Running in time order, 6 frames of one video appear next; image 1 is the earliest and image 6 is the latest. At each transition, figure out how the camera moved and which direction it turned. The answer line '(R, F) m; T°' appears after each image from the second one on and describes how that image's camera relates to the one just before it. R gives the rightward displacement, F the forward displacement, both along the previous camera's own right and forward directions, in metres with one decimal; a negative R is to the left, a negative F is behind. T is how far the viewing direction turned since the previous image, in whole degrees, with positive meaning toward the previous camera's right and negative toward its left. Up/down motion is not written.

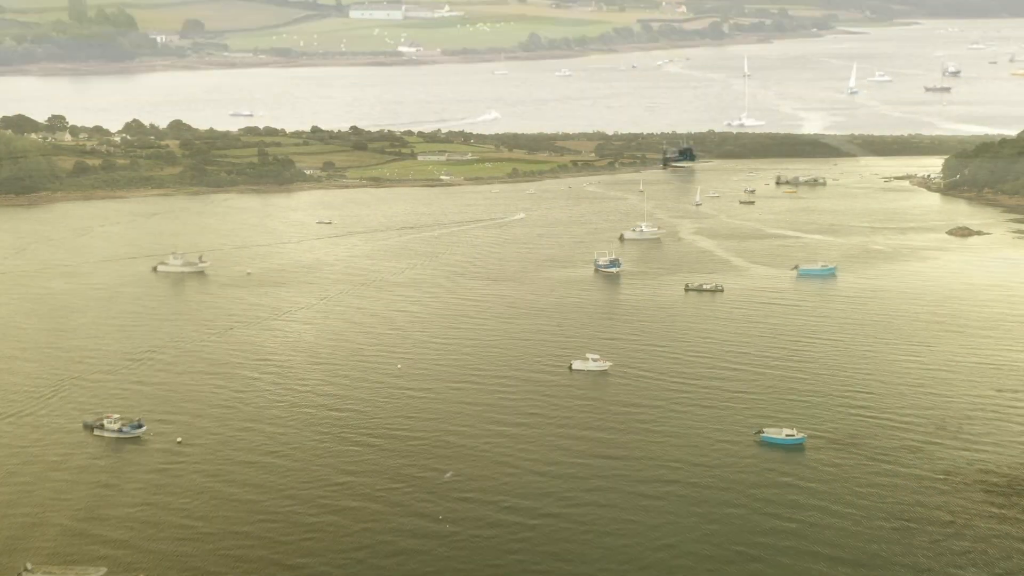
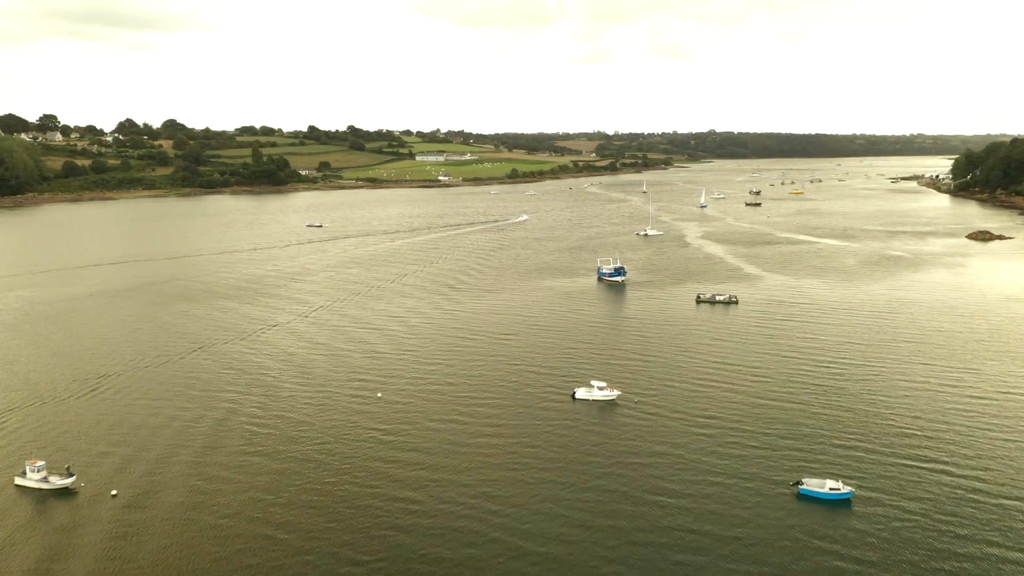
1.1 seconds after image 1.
(+0.1, +2.3) m; 0°
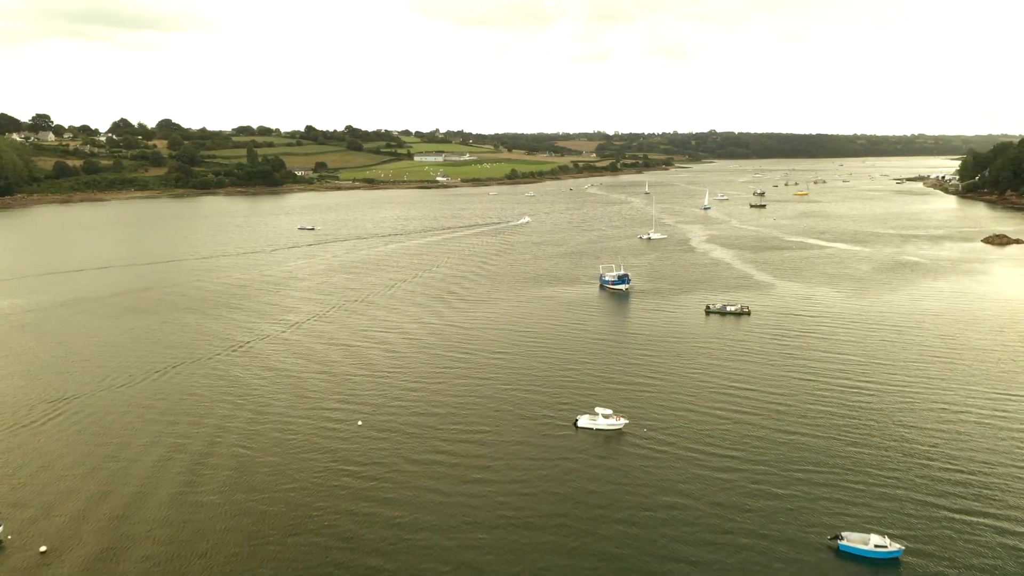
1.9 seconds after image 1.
(+0.1, +1.8) m; 0°
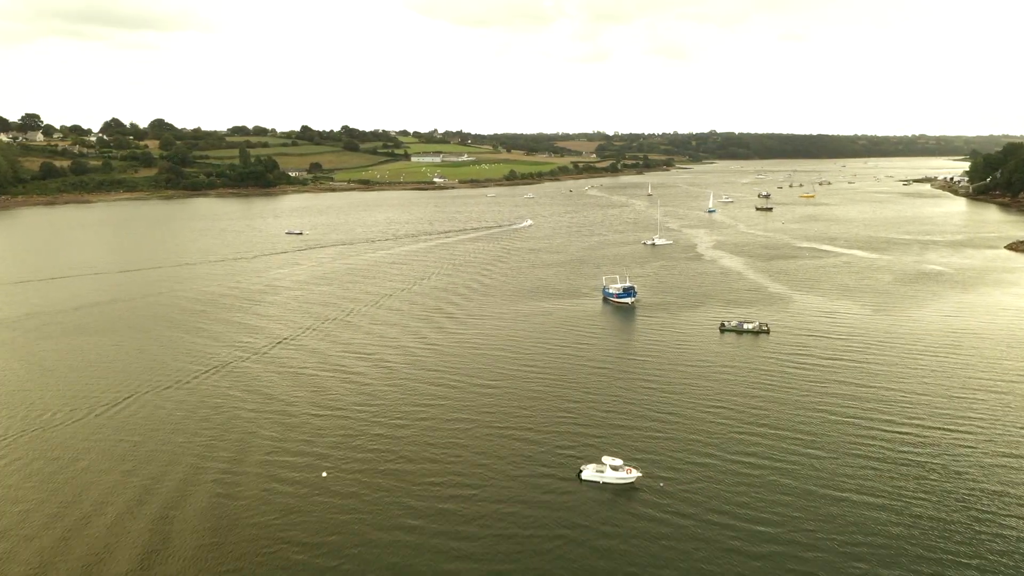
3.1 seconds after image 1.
(+0.1, +2.4) m; 0°
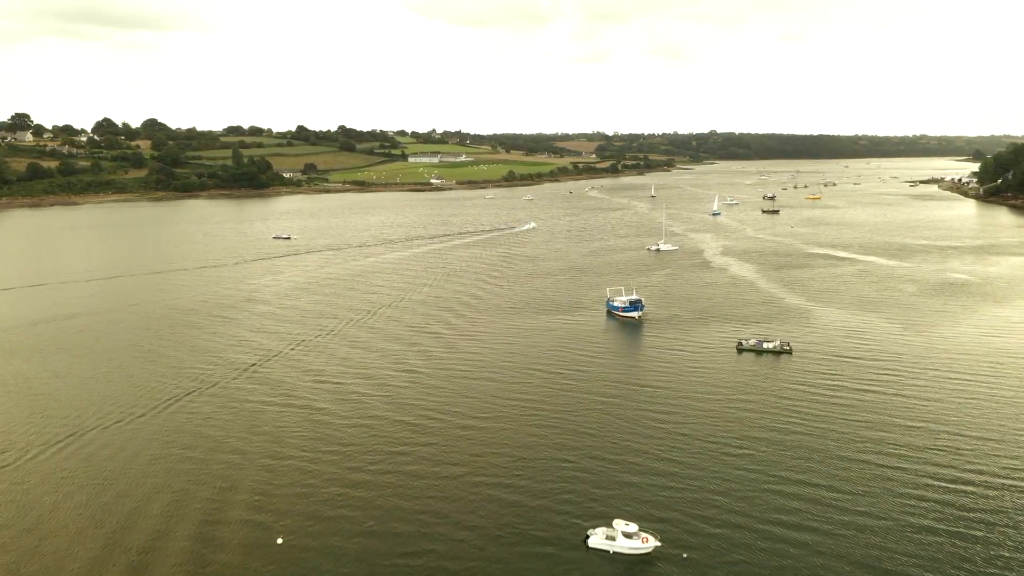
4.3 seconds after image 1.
(+0.1, +2.3) m; 0°
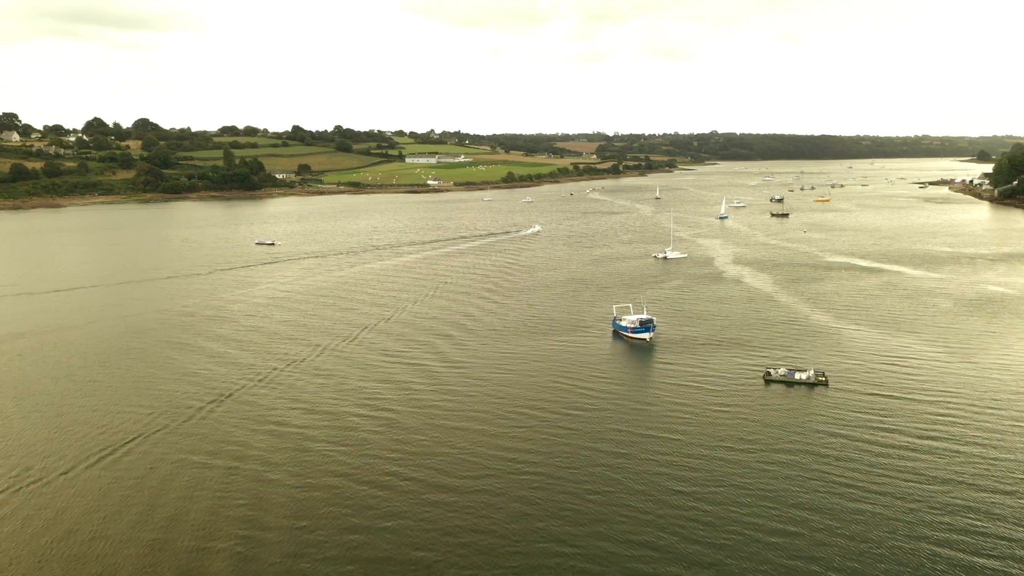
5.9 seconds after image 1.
(+0.1, +2.9) m; 0°
